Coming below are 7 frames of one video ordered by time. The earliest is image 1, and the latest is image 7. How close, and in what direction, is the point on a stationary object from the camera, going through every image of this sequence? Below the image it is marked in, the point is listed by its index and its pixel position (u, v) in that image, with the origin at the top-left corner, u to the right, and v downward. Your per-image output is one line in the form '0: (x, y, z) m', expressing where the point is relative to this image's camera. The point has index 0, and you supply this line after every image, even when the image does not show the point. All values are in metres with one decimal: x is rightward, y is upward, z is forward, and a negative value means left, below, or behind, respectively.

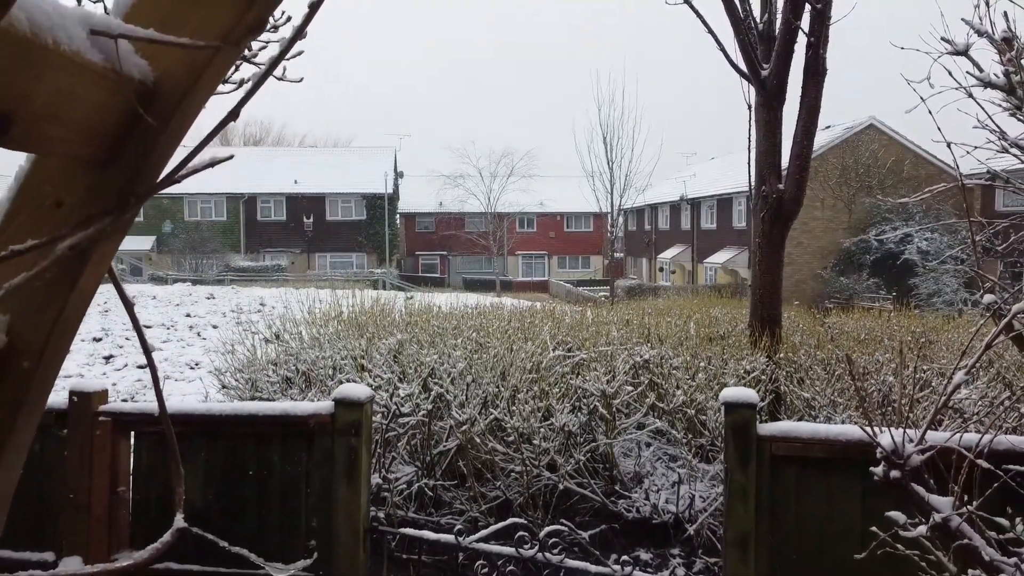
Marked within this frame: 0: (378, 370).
0: (-0.8, -0.5, +5.5) m
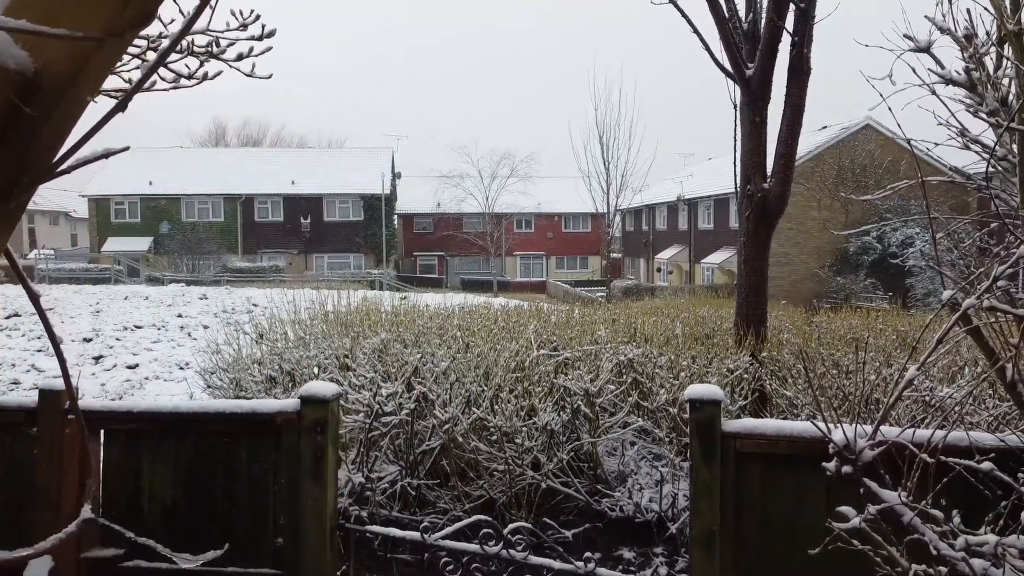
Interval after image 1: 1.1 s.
0: (-0.9, -0.5, +5.5) m
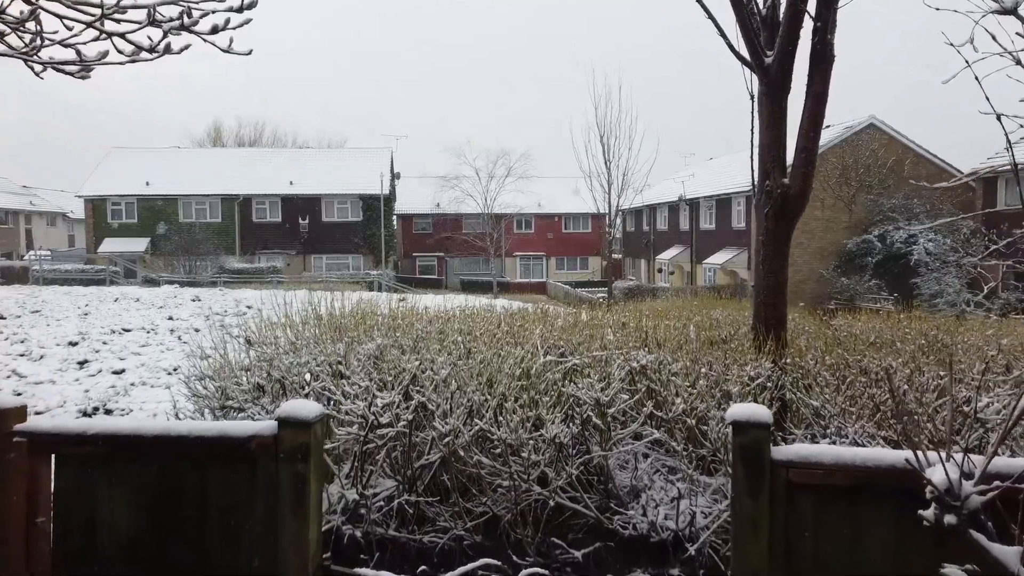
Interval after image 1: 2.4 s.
0: (-0.9, -0.5, +5.2) m
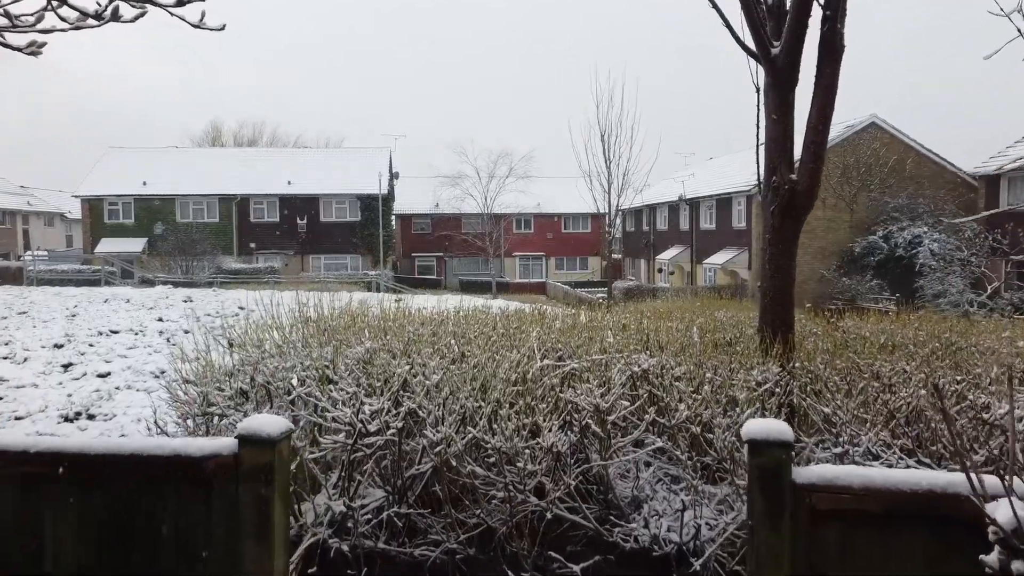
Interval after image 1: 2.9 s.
0: (-0.9, -0.5, +4.9) m
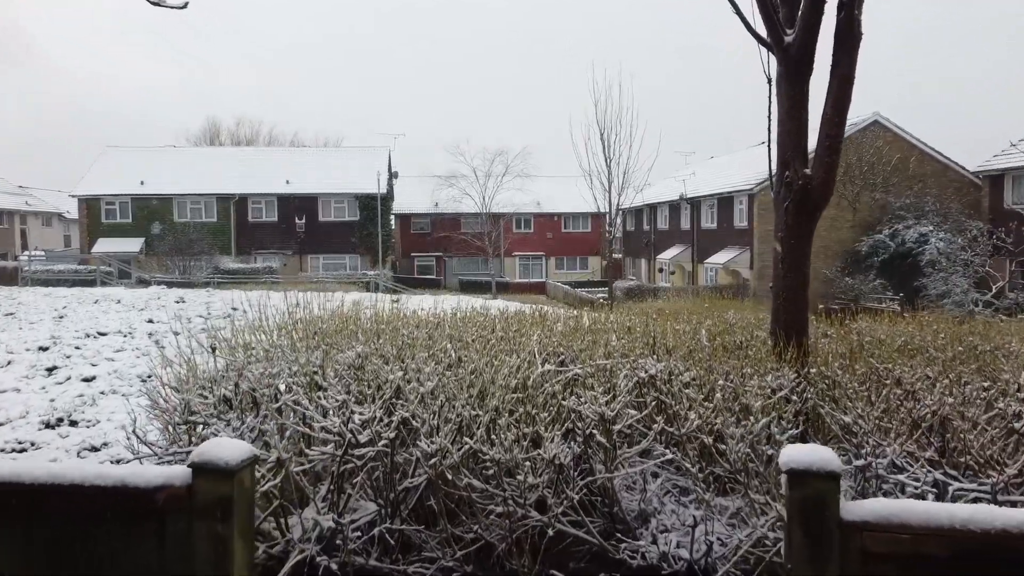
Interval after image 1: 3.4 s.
0: (-0.9, -0.5, +4.7) m
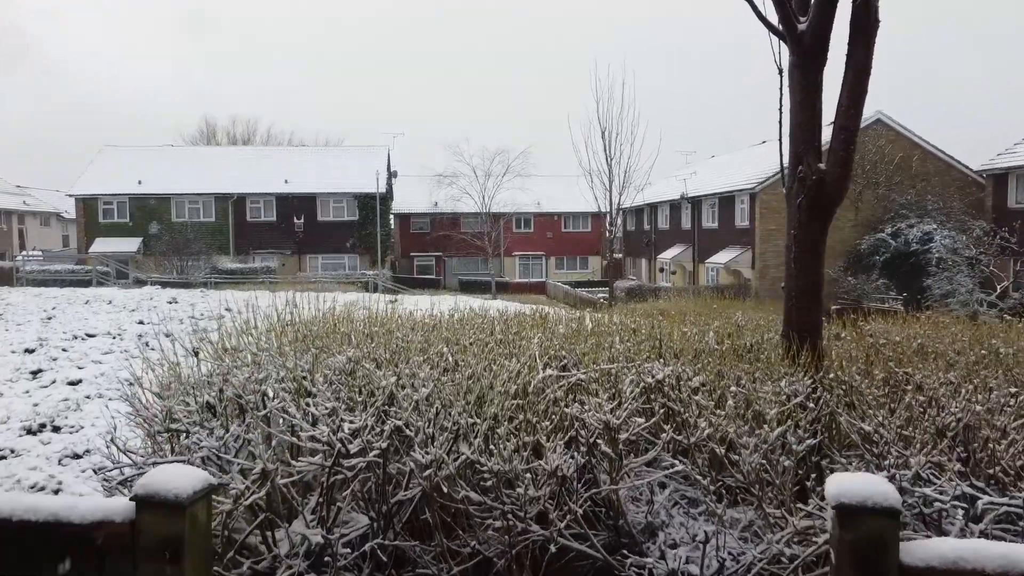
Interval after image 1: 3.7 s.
0: (-0.9, -0.5, +4.4) m
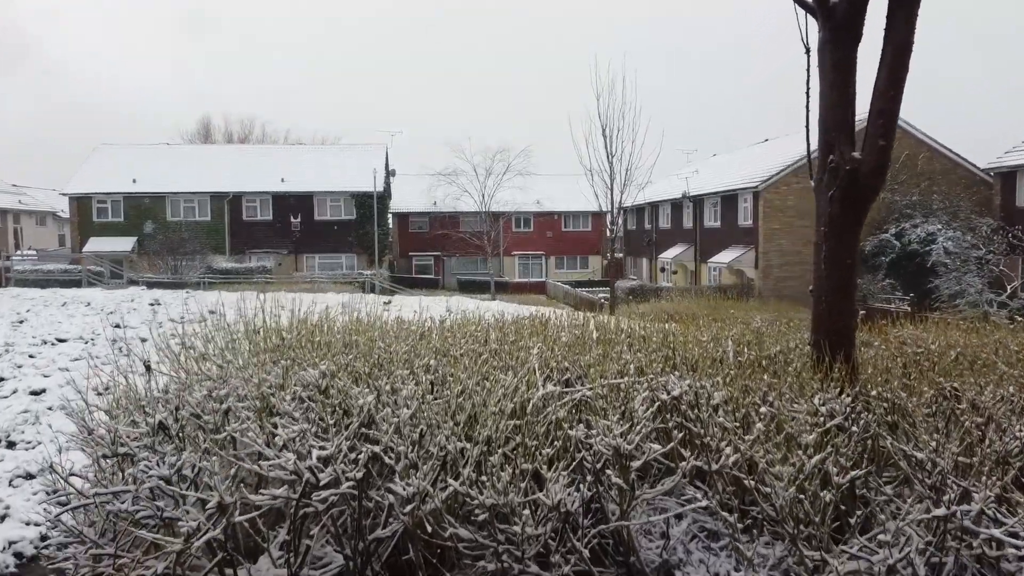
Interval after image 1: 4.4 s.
0: (-0.9, -0.5, +3.9) m
